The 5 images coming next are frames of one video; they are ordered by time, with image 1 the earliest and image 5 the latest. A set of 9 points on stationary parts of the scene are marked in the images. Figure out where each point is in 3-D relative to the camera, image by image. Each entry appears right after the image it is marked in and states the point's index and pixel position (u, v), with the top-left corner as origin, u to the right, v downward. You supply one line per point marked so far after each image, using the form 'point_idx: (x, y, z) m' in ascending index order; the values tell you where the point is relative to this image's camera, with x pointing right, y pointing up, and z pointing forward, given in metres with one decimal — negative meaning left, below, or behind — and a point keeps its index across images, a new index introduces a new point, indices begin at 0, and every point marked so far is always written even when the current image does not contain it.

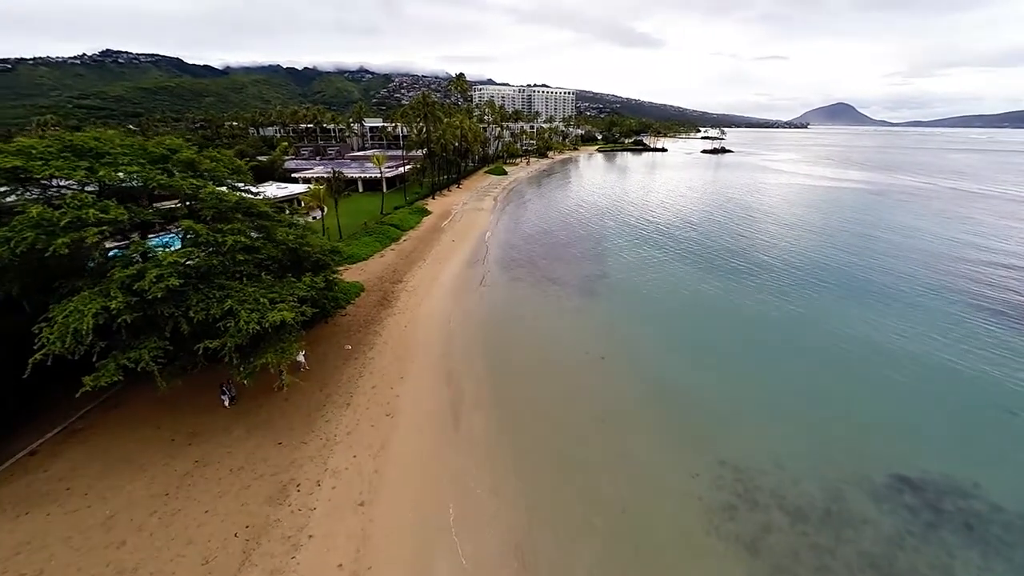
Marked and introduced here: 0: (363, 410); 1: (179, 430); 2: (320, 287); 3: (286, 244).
0: (-6.1, -5.0, +17.5) m
1: (-11.7, -4.9, +15.0) m
2: (-8.1, +0.1, +17.9) m
3: (-9.5, +1.8, +17.9) m
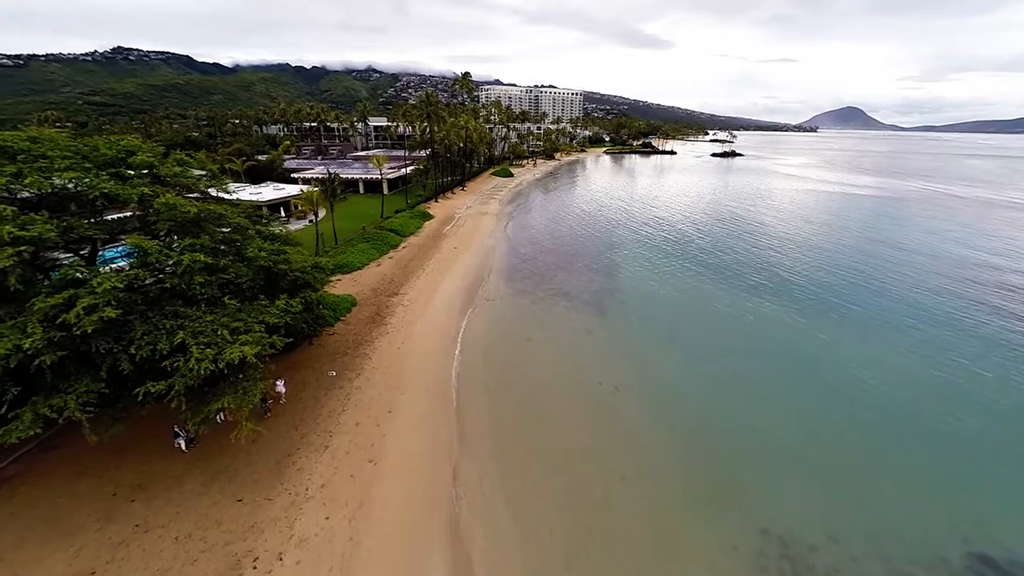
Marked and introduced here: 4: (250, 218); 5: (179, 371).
0: (-6.0, -5.9, +15.2) m
1: (-11.6, -5.8, +12.7) m
2: (-7.9, -0.8, +15.6) m
3: (-9.3, +1.0, +15.6) m
4: (-11.6, +3.0, +18.6) m
5: (-9.2, -2.3, +11.7) m
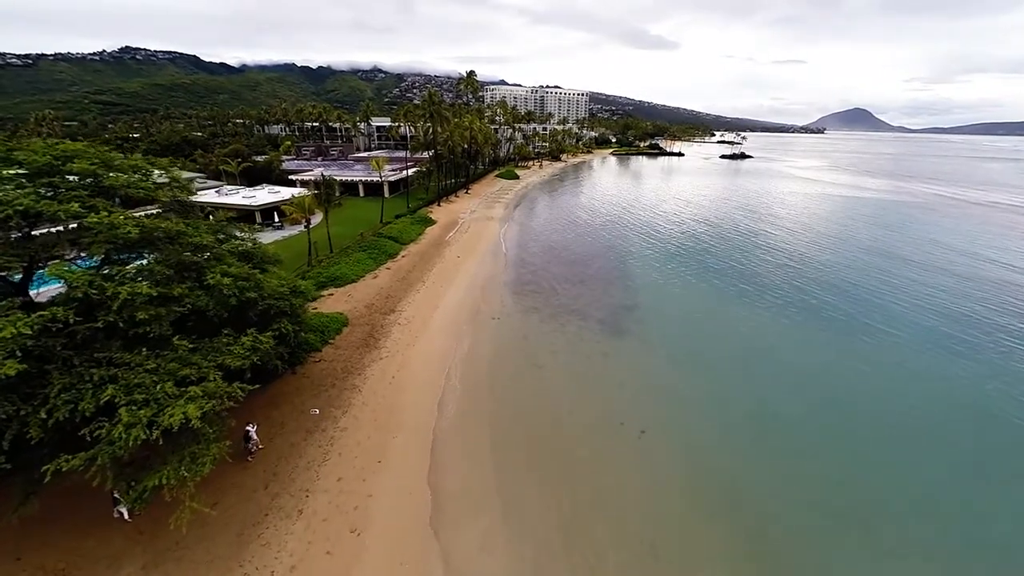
0: (-5.7, -7.0, +12.6) m
1: (-11.3, -6.7, +10.2) m
2: (-7.6, -1.8, +13.1) m
3: (-9.0, 0.0, +13.1) m
4: (-11.2, +2.0, +16.2) m
5: (-8.9, -3.3, +9.3) m
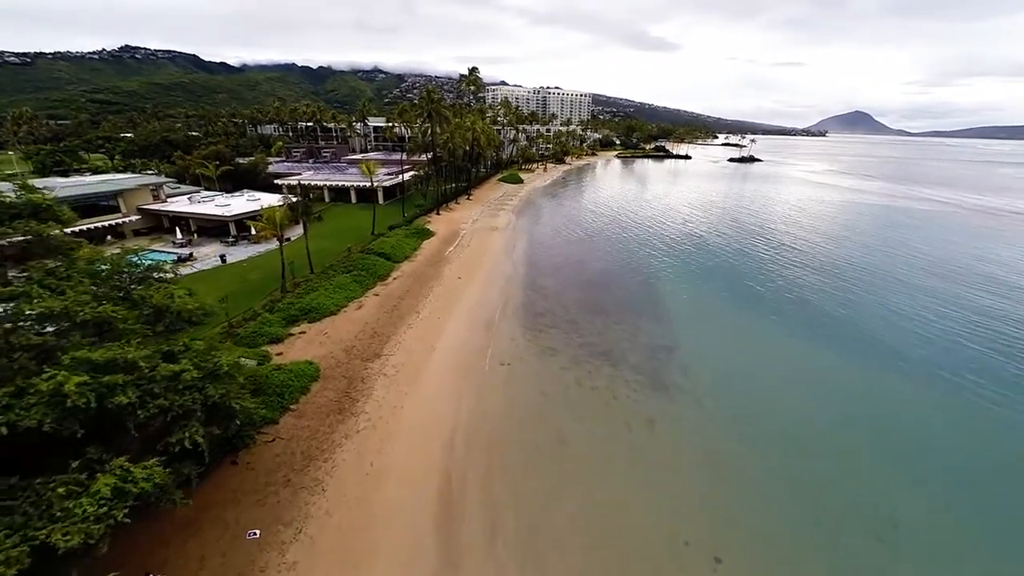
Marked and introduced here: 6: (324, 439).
0: (-5.1, -8.9, +7.5) m
1: (-10.6, -8.6, +5.1) m
2: (-6.9, -3.7, +7.9) m
3: (-8.2, -1.9, +8.0) m
4: (-10.5, +0.1, +11.0) m
5: (-8.2, -5.2, +4.1) m
6: (-6.9, -5.6, +15.5) m
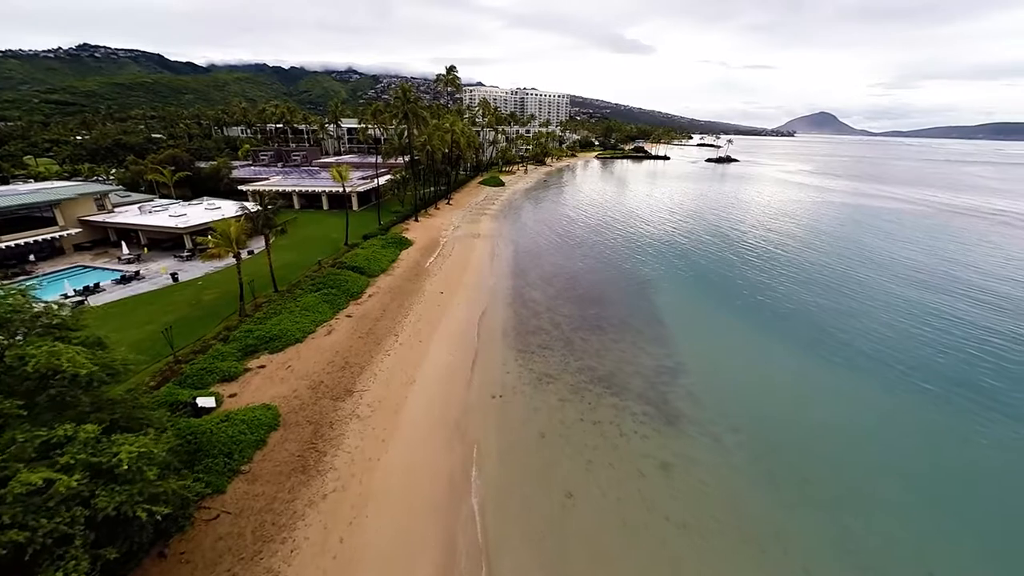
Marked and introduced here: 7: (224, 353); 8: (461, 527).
0: (-4.6, -9.9, +4.8) m
1: (-10.1, -9.8, +2.1) m
2: (-6.6, -4.8, +5.2) m
3: (-8.0, -3.0, +5.2) m
4: (-10.4, -1.1, +8.1) m
5: (-7.7, -6.3, +1.3) m
6: (-6.9, -6.7, +12.7) m
7: (-13.1, -3.0, +19.4) m
8: (-1.2, -7.7, +12.2) m
